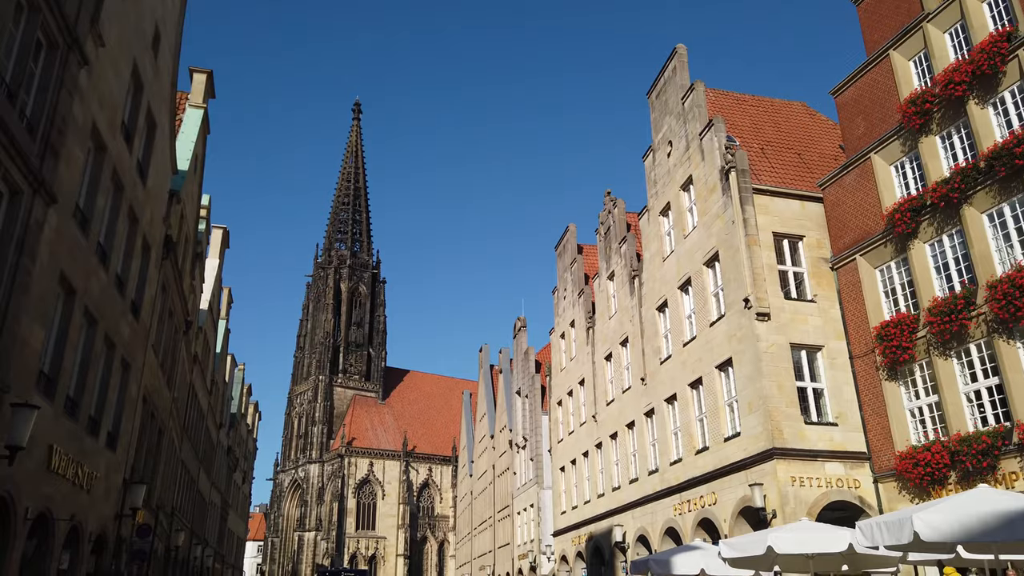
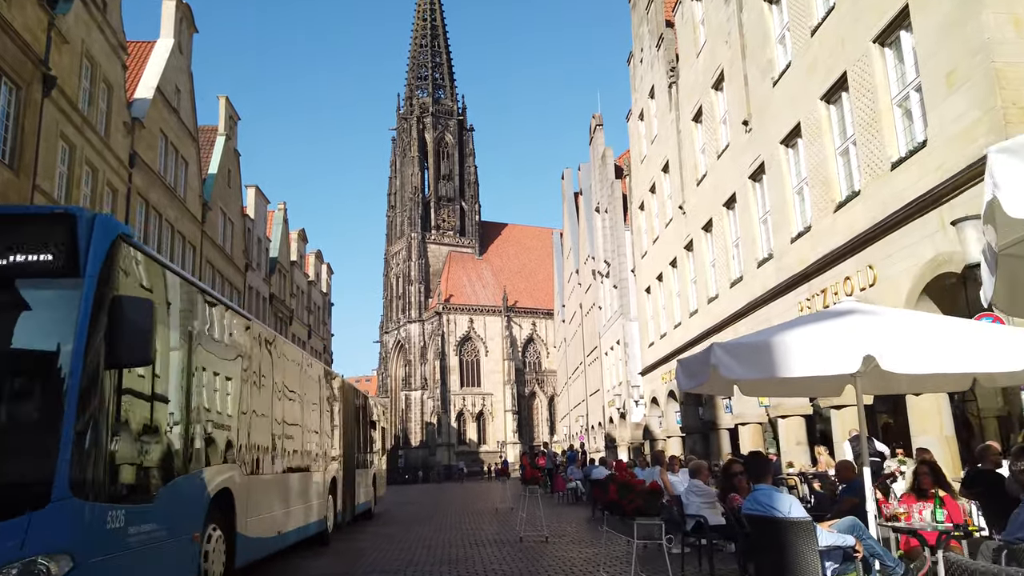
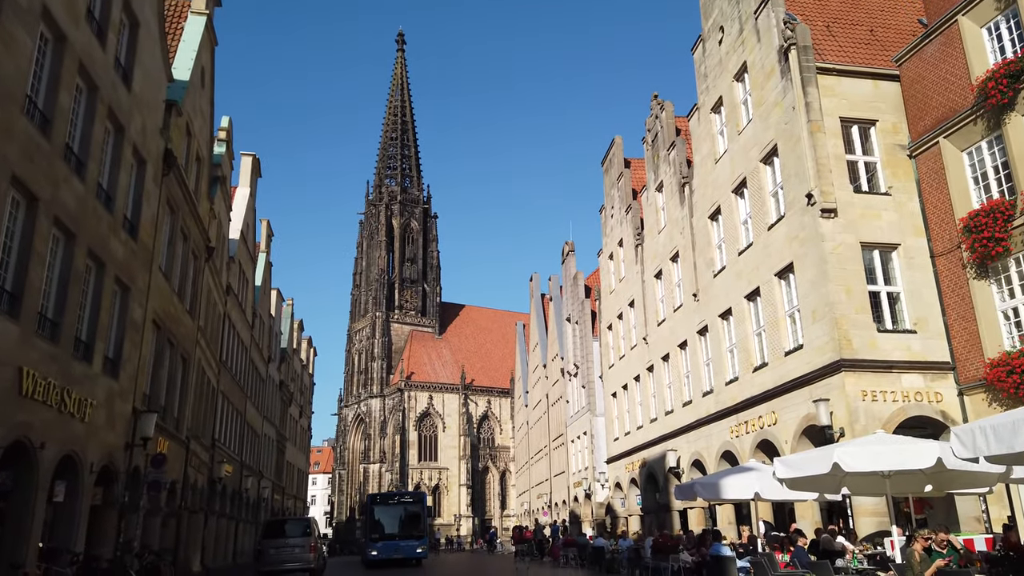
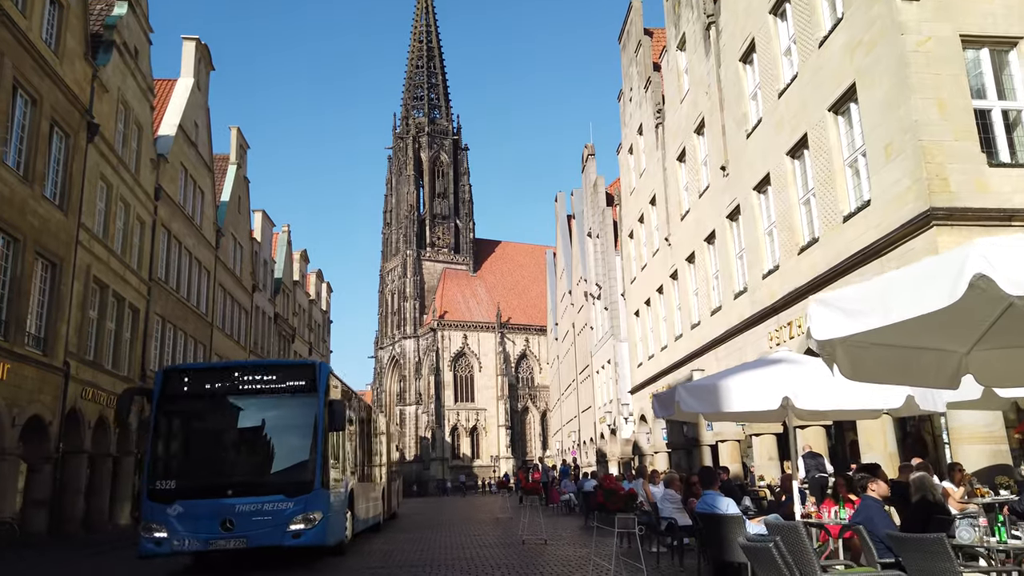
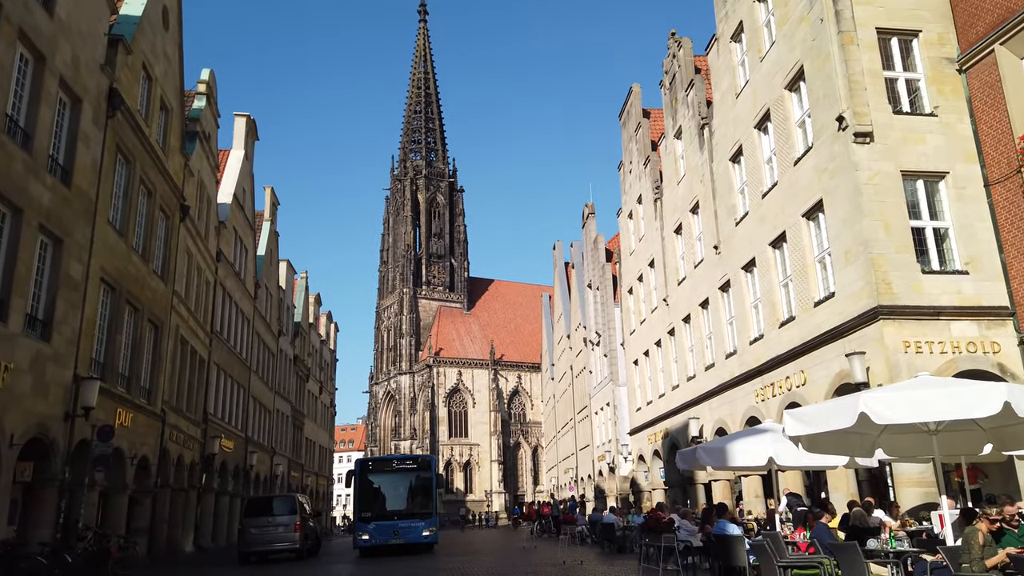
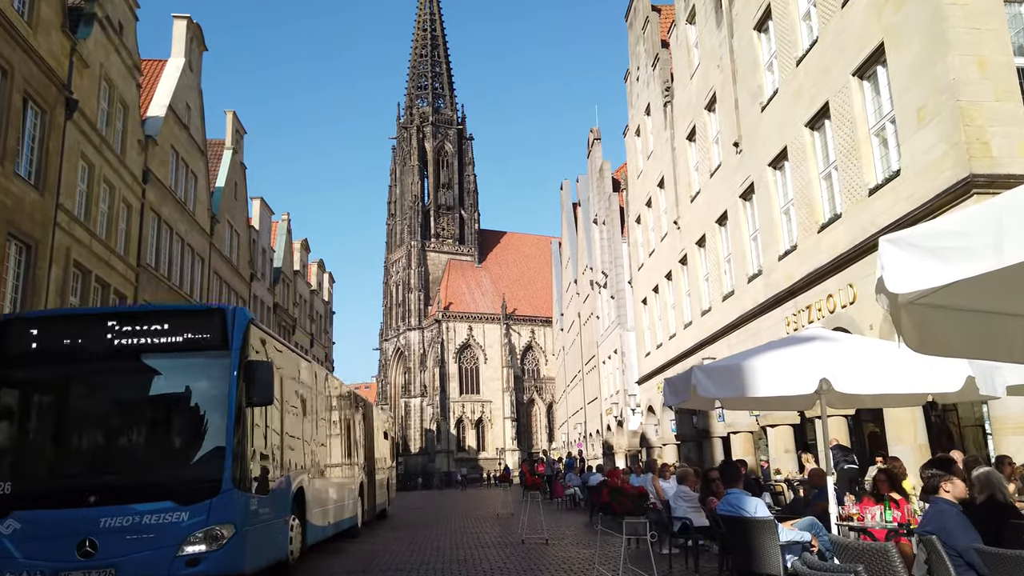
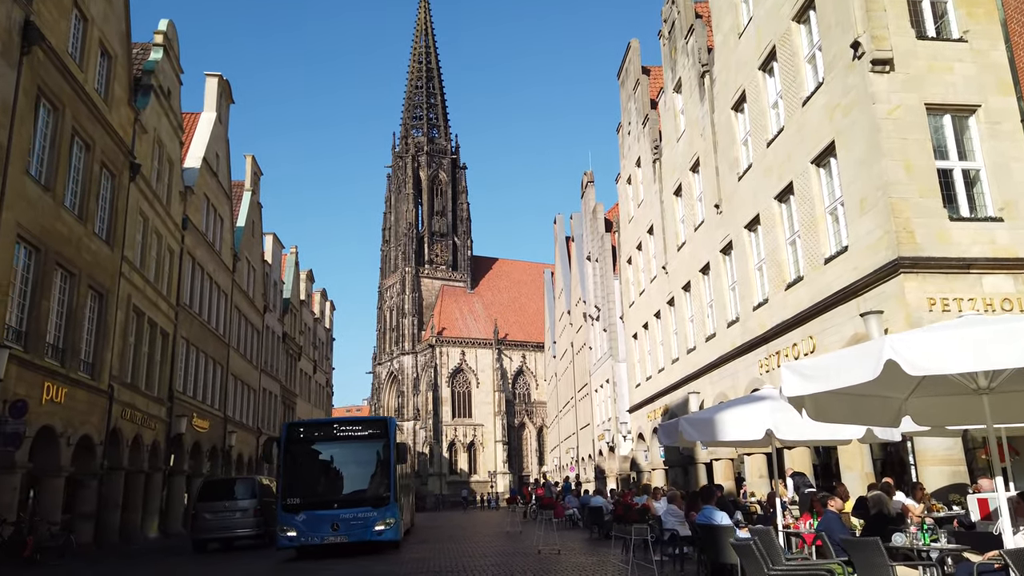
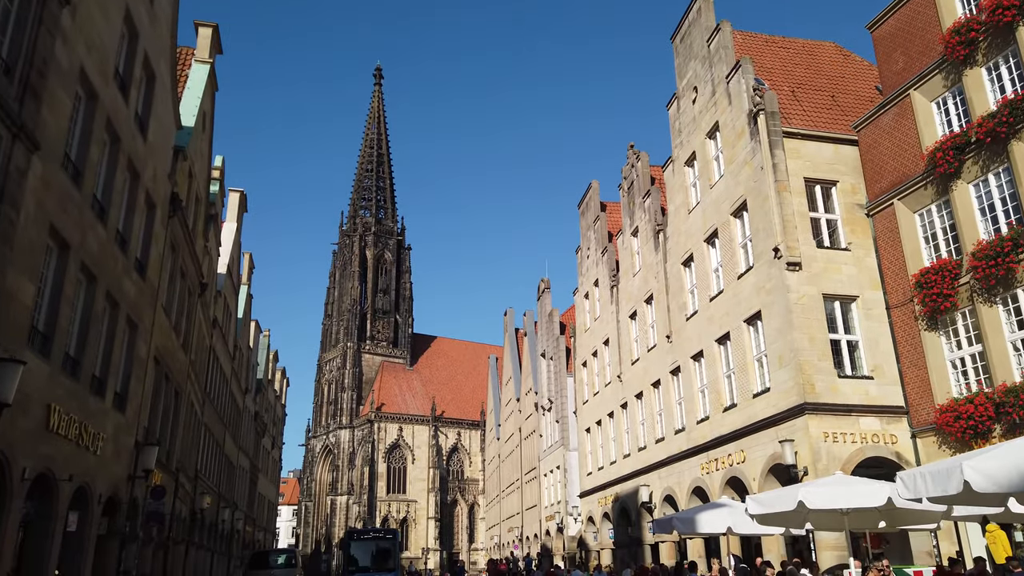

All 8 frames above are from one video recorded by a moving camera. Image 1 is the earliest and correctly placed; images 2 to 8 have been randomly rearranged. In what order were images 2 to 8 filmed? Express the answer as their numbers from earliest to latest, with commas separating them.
8, 3, 5, 7, 4, 6, 2
